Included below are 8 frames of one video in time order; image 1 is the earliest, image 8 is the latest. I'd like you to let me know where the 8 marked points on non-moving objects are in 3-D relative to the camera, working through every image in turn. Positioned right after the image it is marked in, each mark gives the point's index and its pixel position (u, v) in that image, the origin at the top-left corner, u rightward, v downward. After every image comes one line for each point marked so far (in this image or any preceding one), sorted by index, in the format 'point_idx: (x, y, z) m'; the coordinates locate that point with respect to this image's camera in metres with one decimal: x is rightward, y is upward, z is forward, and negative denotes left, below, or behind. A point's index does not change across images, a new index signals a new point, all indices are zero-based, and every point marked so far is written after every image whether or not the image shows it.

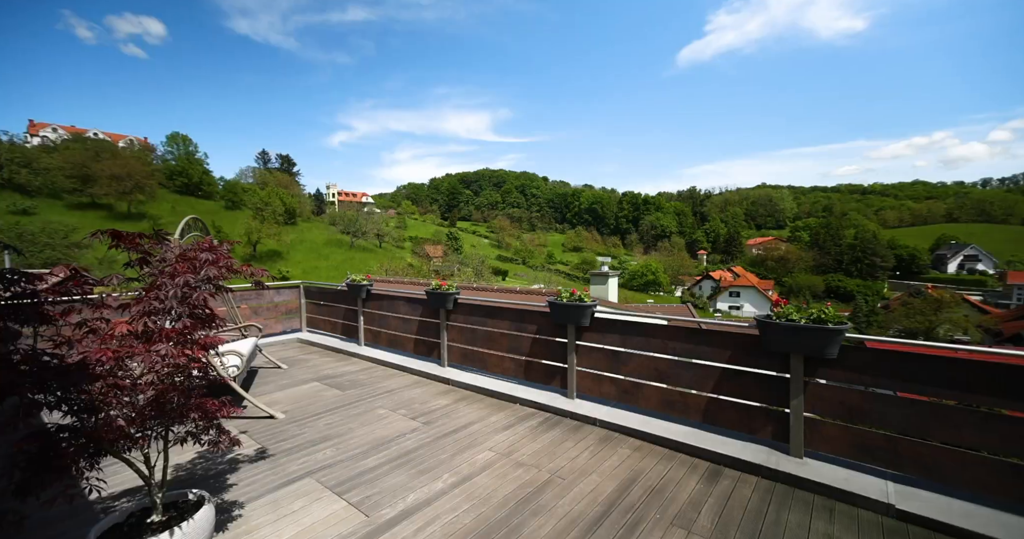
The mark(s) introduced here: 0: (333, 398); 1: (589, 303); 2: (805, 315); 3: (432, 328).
0: (-1.6, -1.1, +4.1) m
1: (+0.5, -0.2, +3.4) m
2: (+1.6, -0.2, +2.6) m
3: (-0.8, -0.6, +4.6) m
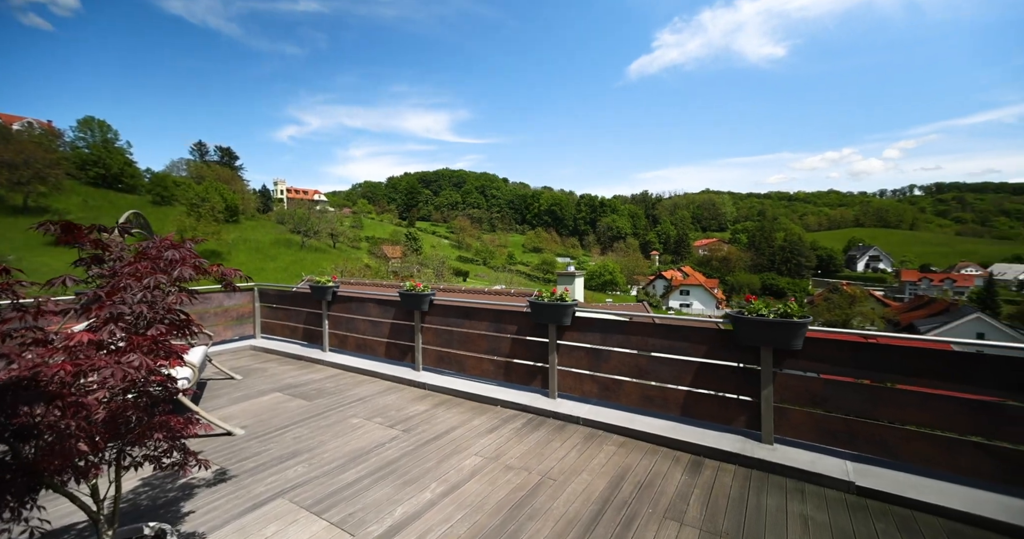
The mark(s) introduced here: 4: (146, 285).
0: (-1.8, -1.2, +3.9) m
1: (+0.4, -0.2, +3.5) m
2: (+1.6, -0.2, +2.9) m
3: (-1.0, -0.6, +4.5) m
4: (-1.8, -0.1, +2.2) m
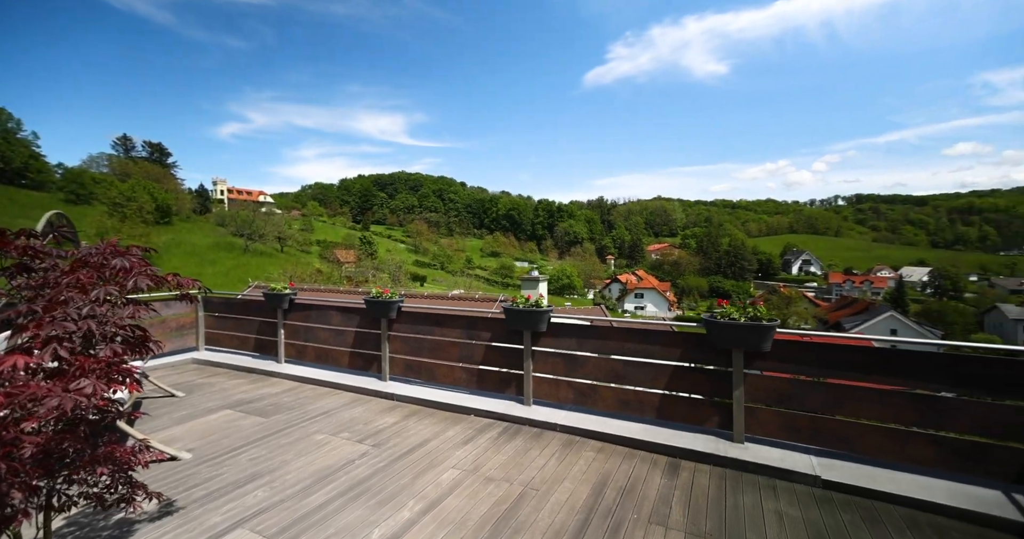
0: (-2.0, -1.2, +3.7) m
1: (+0.3, -0.3, +3.5) m
2: (+1.5, -0.3, +3.0) m
3: (-1.3, -0.6, +4.3) m
4: (-1.8, -0.1, +2.0) m
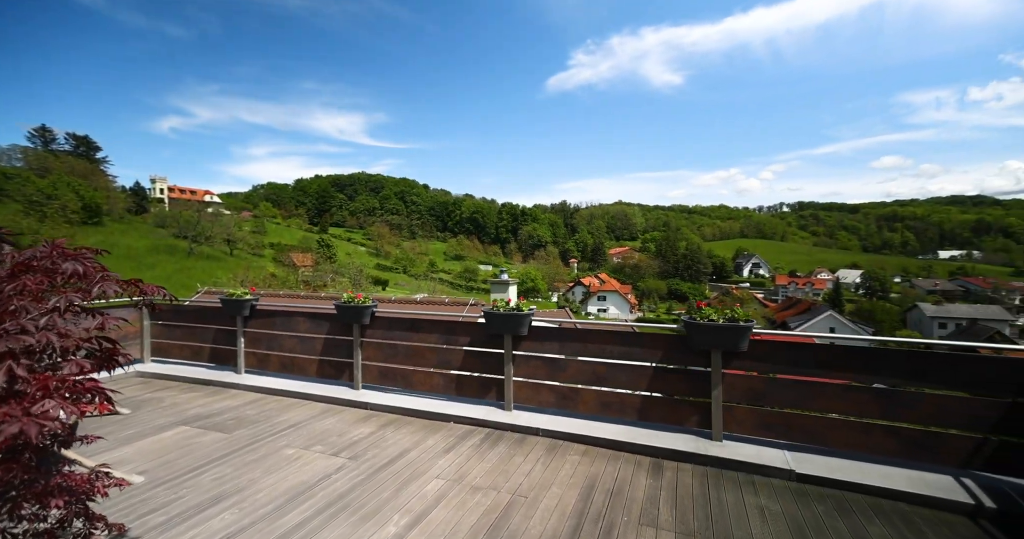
0: (-2.1, -1.3, +3.4) m
1: (+0.1, -0.3, +3.5) m
2: (+1.4, -0.3, +3.1) m
3: (-1.5, -0.7, +4.1) m
4: (-1.7, -0.1, +1.8) m
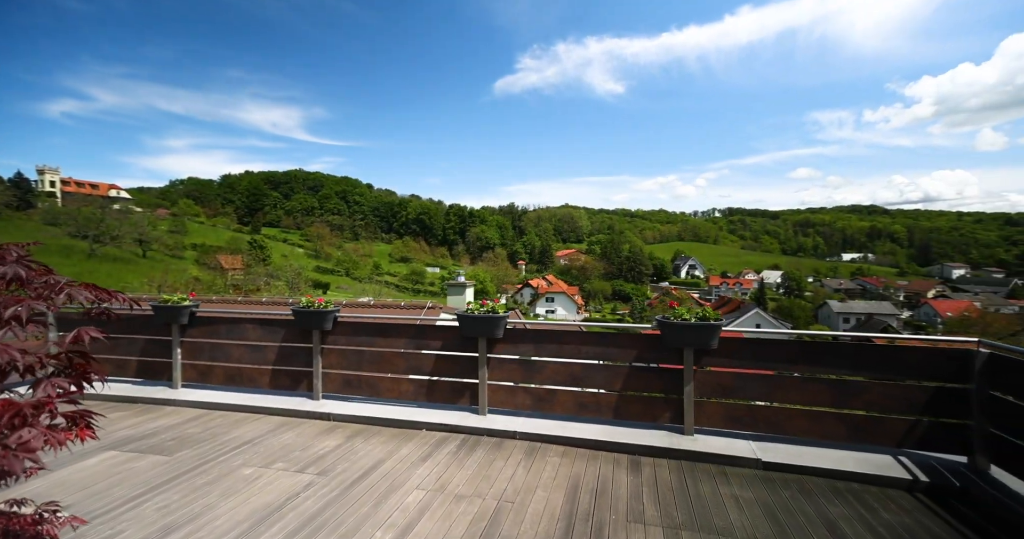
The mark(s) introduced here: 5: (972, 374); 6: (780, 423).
0: (-2.3, -1.3, +3.0) m
1: (-0.1, -0.3, +3.5) m
2: (+1.2, -0.3, +3.3) m
3: (-1.8, -0.7, +3.8) m
4: (-1.6, -0.2, +1.5) m
5: (+2.8, -0.6, +2.9) m
6: (+1.8, -1.0, +3.2) m
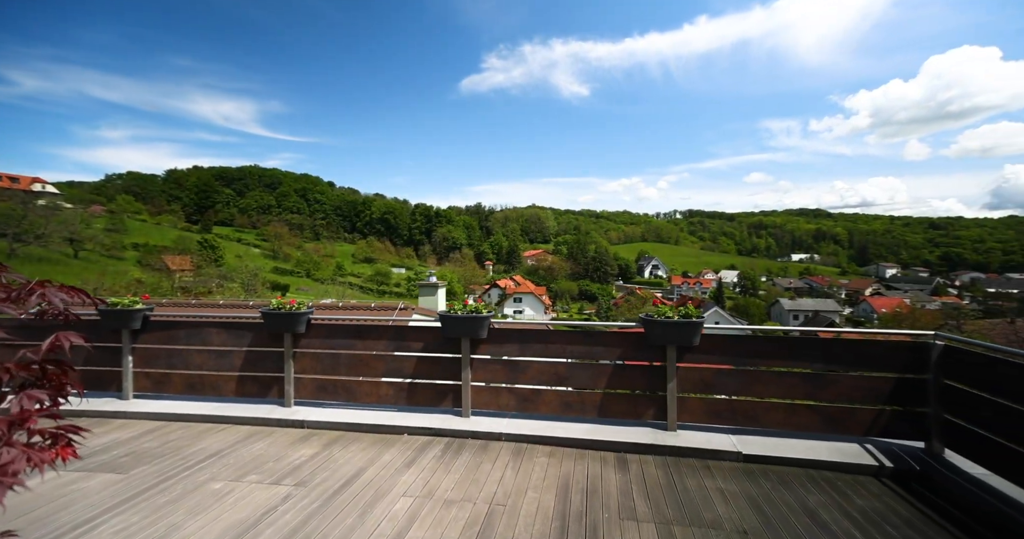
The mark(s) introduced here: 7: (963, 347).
0: (-2.3, -1.3, +2.7) m
1: (-0.2, -0.3, +3.4) m
2: (+1.1, -0.3, +3.4) m
3: (-1.9, -0.7, +3.6) m
4: (-1.5, -0.1, +1.3) m
5: (+2.7, -0.6, +3.1) m
6: (+1.7, -1.0, +3.3) m
7: (+2.8, -0.5, +2.9) m
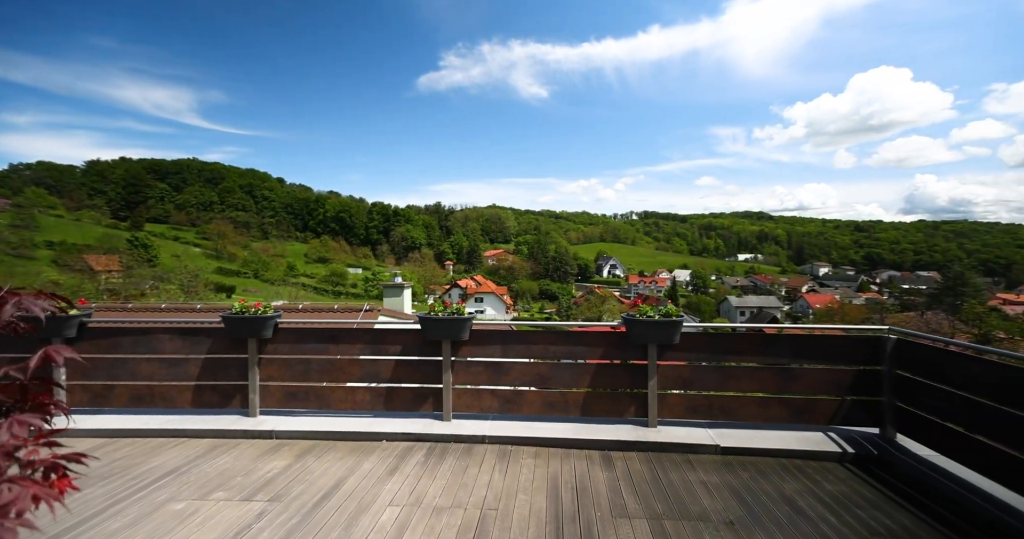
0: (-2.3, -1.3, +2.4) m
1: (-0.3, -0.3, +3.3) m
2: (+1.0, -0.3, +3.4) m
3: (-2.0, -0.7, +3.3) m
4: (-1.4, -0.1, +1.0) m
5: (+2.6, -0.6, +3.4) m
6: (+1.6, -1.0, +3.5) m
7: (+2.7, -0.5, +3.2) m
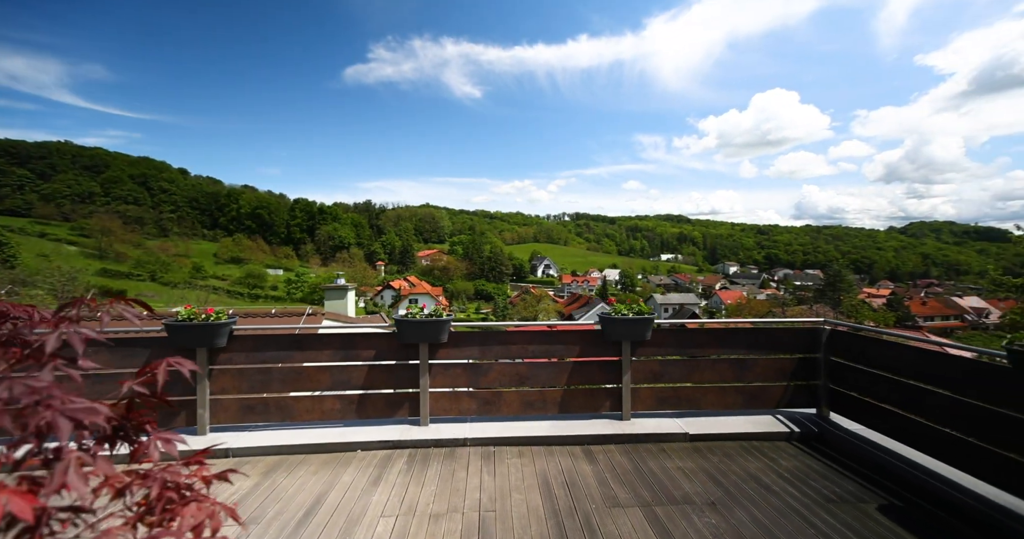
0: (-2.3, -1.2, +1.8) m
1: (-0.5, -0.3, +3.1) m
2: (+0.8, -0.2, +3.4) m
3: (-2.2, -0.7, +2.8) m
4: (-1.1, -0.1, +0.6) m
5: (+2.4, -0.5, +3.7) m
6: (+1.4, -1.0, +3.6) m
7: (+2.5, -0.4, +3.5) m
